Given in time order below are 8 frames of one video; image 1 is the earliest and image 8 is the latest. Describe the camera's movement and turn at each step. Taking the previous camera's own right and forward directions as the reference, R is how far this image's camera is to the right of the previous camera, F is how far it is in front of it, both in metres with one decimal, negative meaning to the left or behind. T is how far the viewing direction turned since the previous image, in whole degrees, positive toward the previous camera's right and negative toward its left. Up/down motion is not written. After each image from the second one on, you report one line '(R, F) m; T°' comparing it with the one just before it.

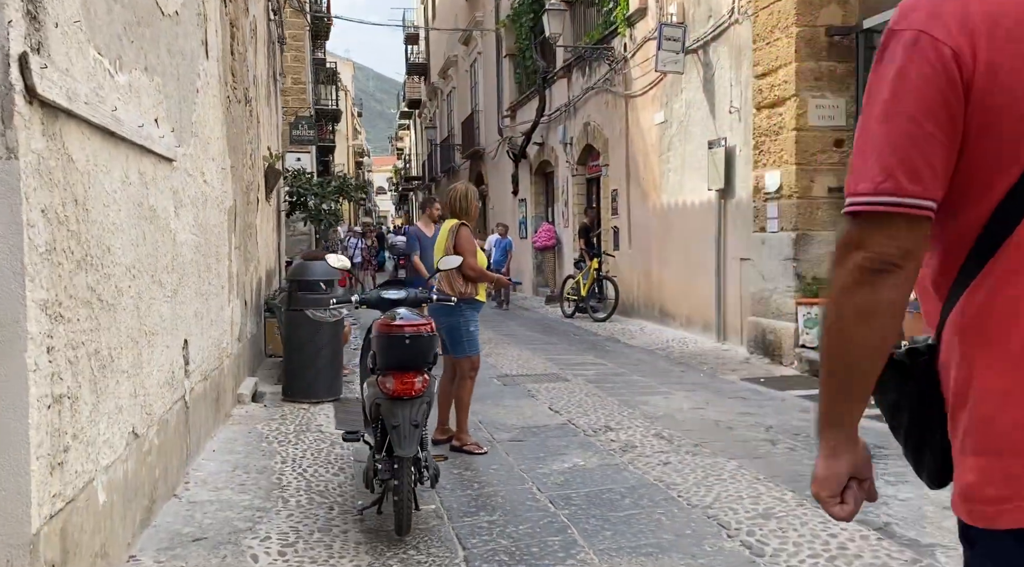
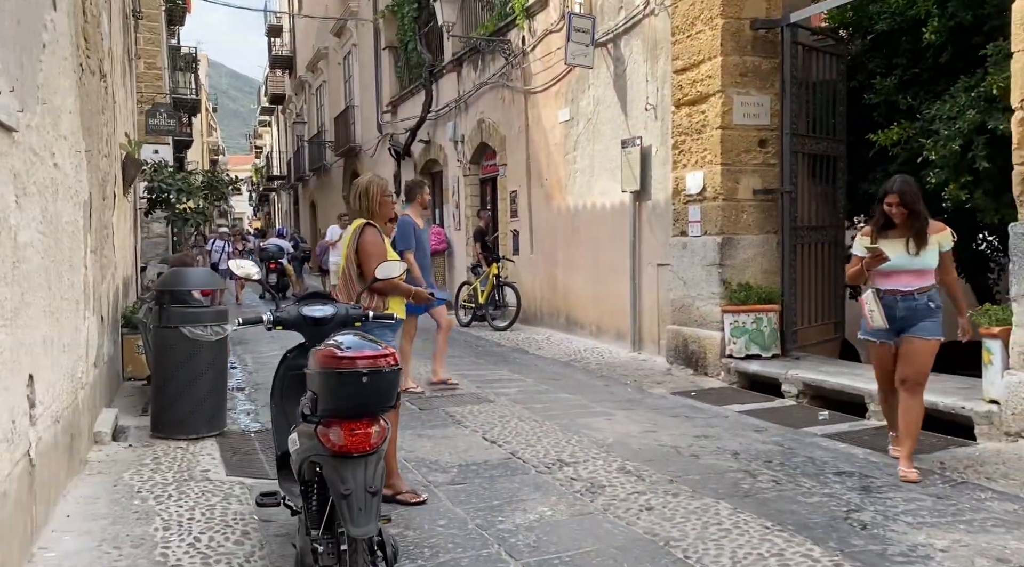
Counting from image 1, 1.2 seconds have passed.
(-0.4, +0.9) m; +9°
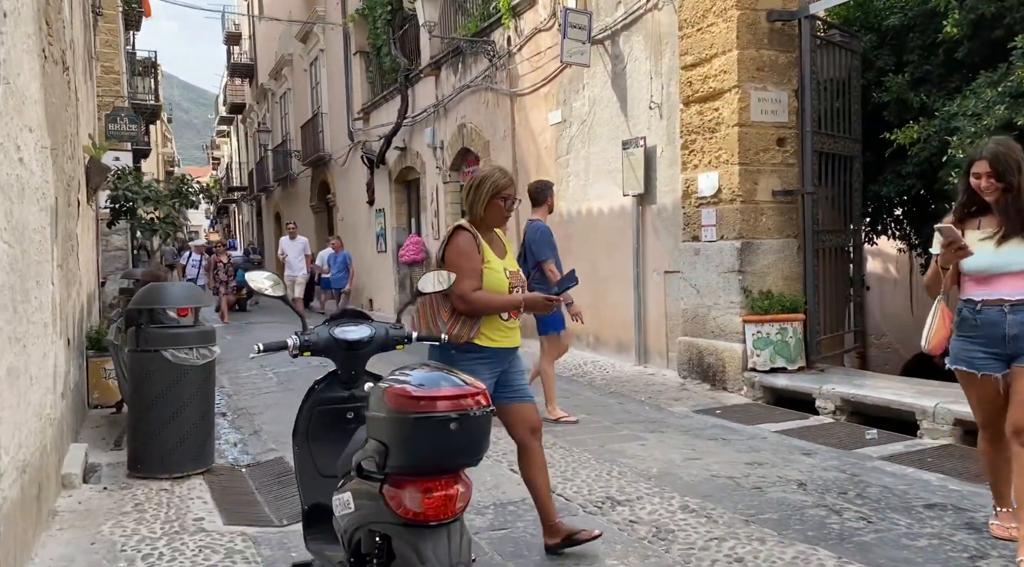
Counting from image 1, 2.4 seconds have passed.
(-0.4, +0.6) m; +3°
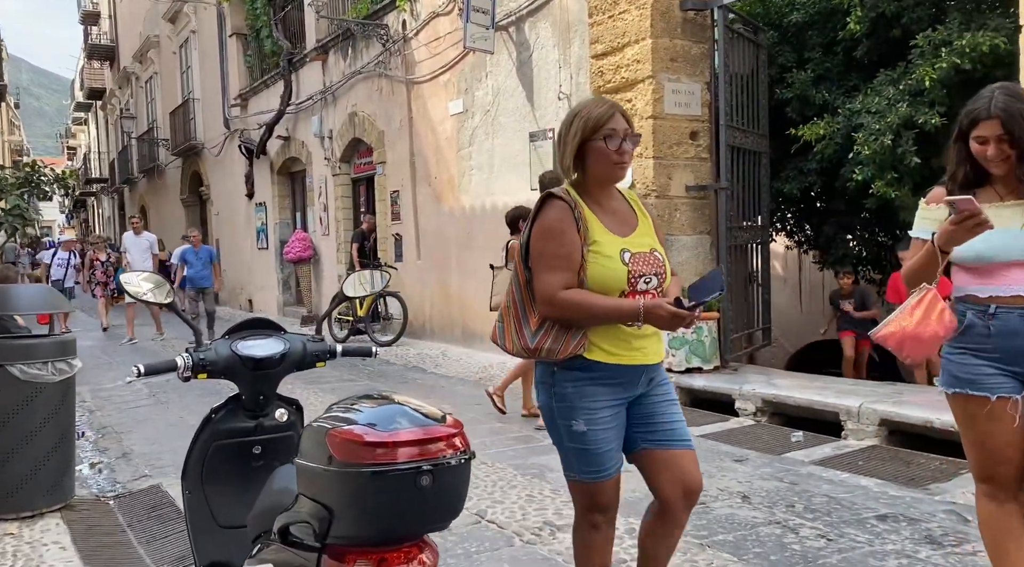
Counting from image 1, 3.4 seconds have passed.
(-0.2, +0.5) m; +8°
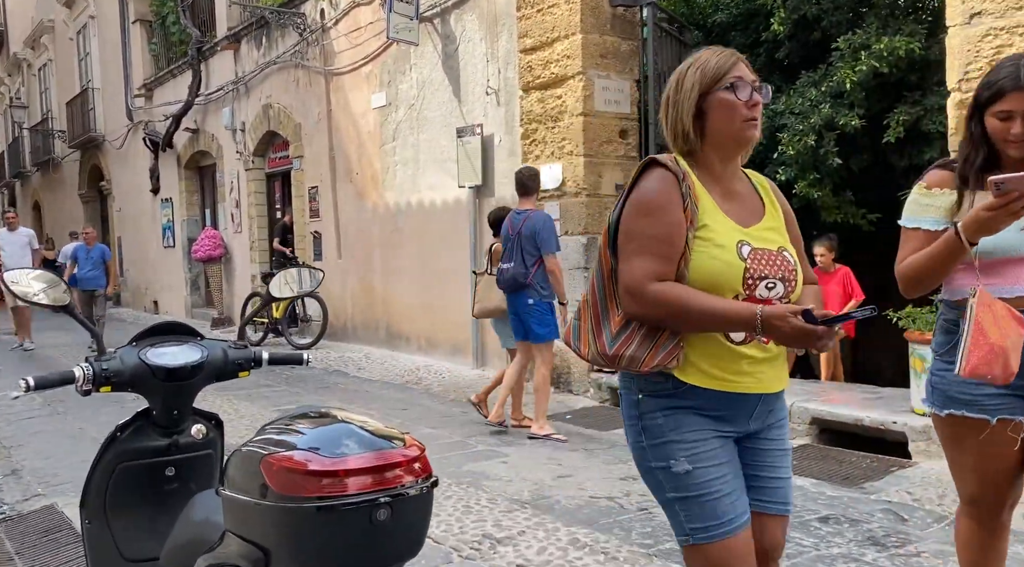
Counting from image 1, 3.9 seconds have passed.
(-0.1, +0.2) m; +6°
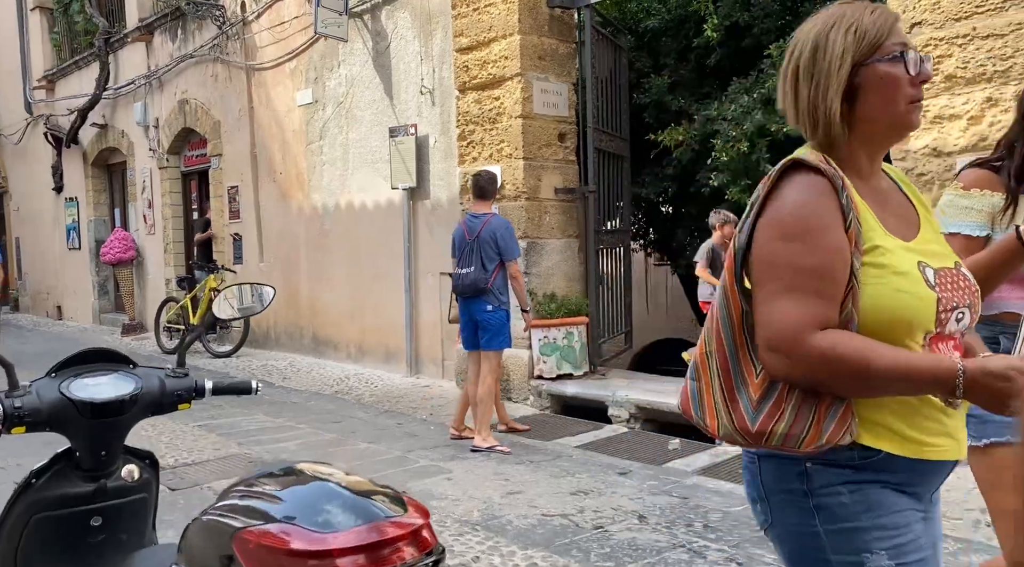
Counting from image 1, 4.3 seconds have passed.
(-0.2, +0.2) m; +6°
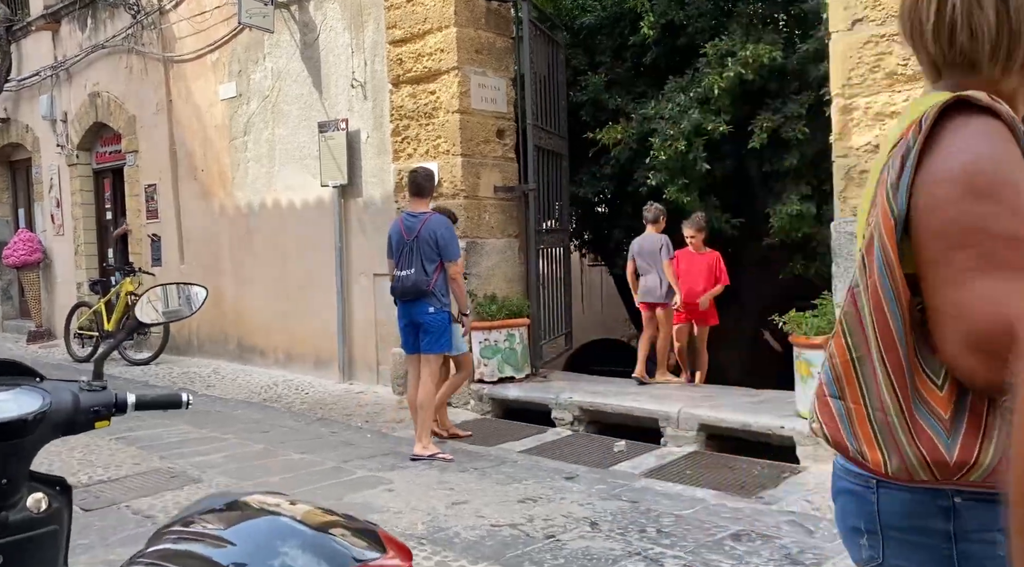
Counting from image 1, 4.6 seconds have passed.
(-0.1, +0.2) m; +5°
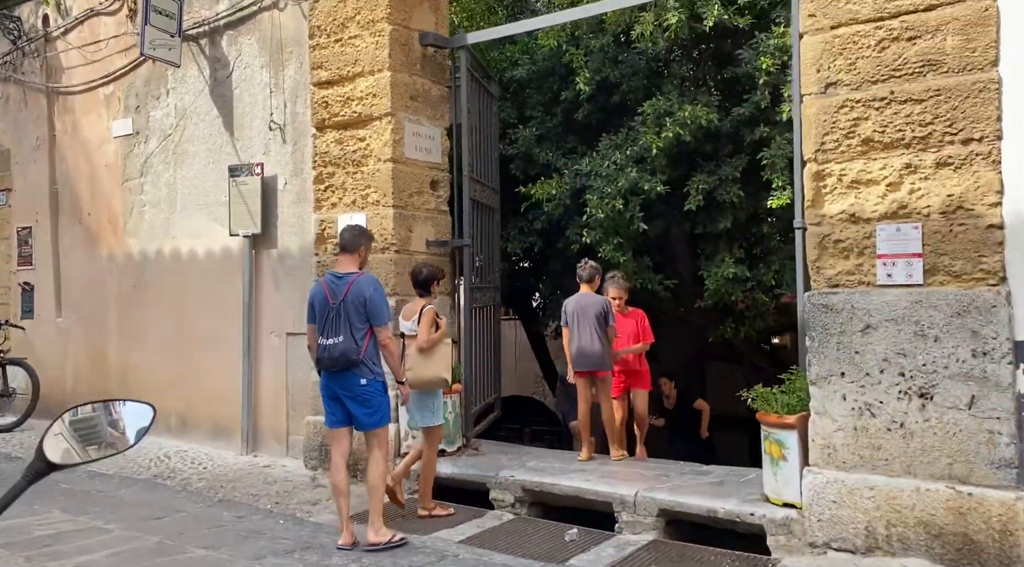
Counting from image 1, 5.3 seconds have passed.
(-0.3, +0.5) m; +7°
